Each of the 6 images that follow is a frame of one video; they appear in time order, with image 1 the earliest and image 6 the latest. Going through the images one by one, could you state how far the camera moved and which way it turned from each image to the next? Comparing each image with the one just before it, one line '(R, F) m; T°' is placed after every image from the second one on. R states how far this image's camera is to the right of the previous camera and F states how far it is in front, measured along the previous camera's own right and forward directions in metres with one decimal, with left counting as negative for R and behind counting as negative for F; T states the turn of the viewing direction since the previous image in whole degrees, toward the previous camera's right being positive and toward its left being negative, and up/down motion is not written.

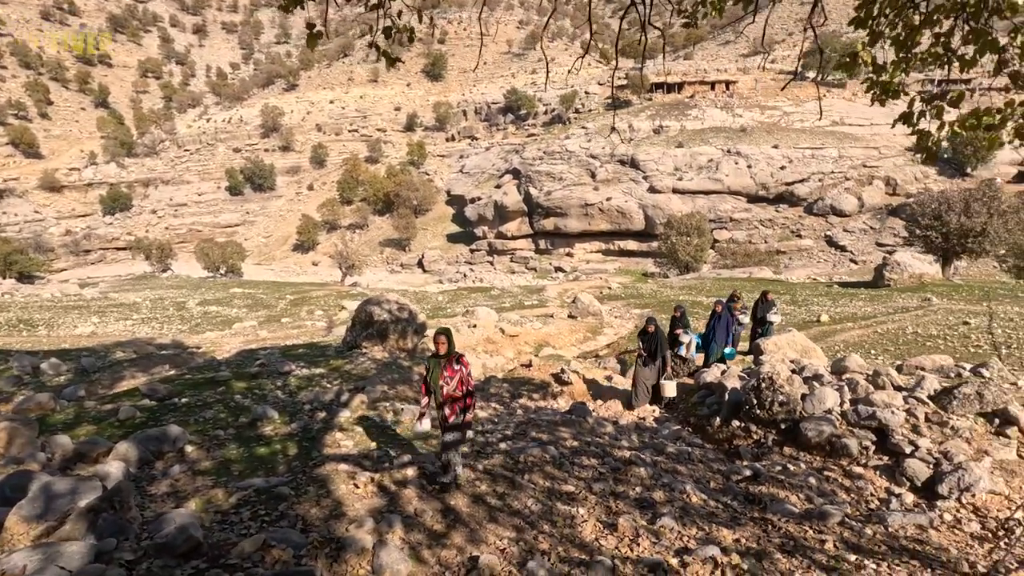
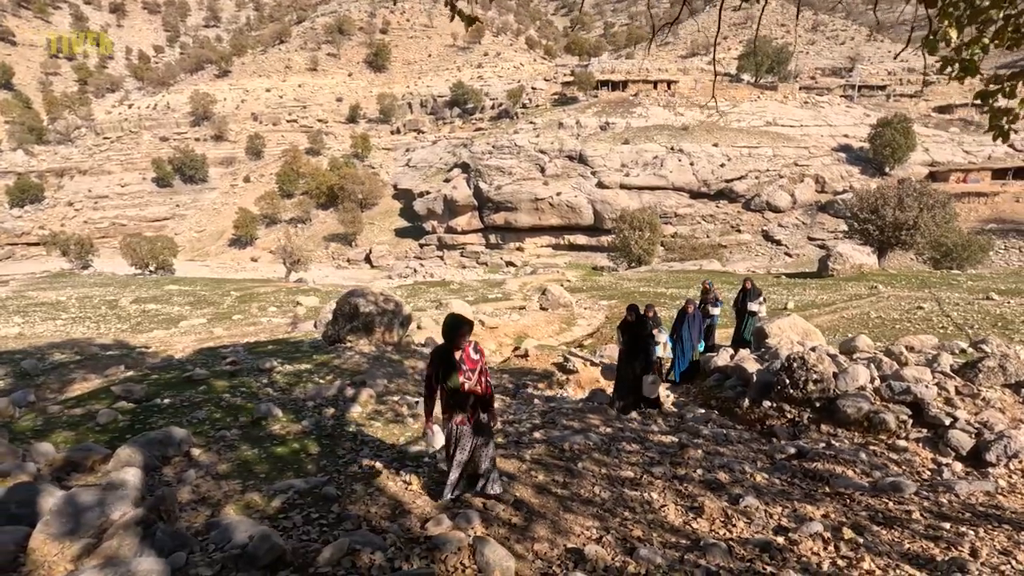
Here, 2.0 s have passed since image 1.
(-1.0, +0.3) m; +6°
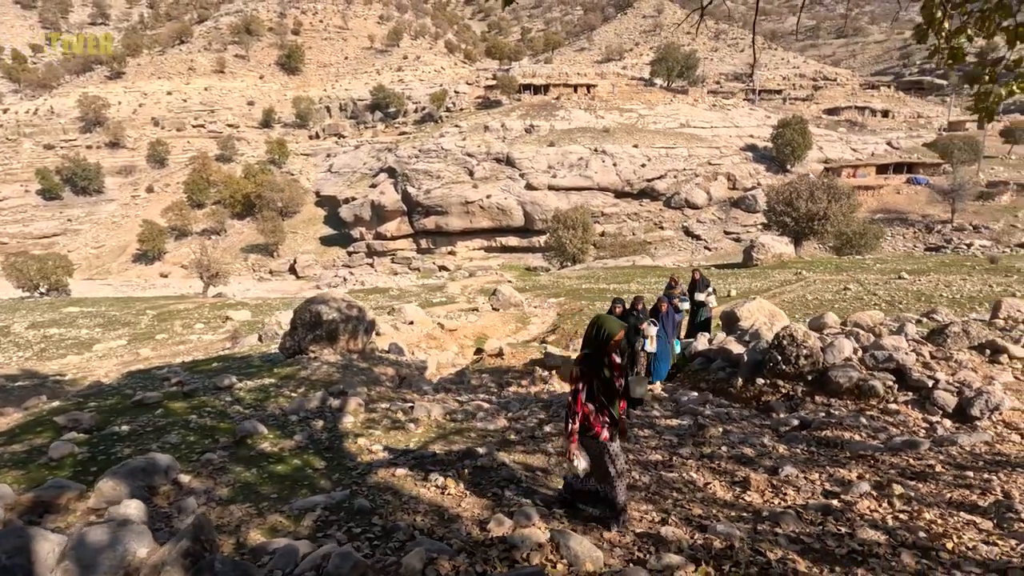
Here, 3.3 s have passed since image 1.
(-0.8, +0.2) m; +8°
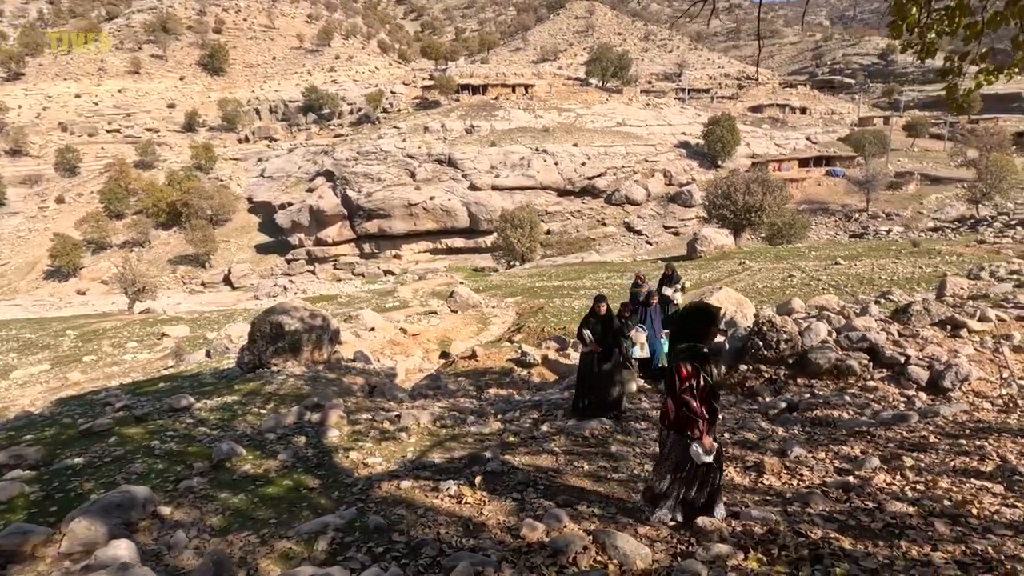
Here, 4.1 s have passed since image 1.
(-0.5, +0.1) m; +6°
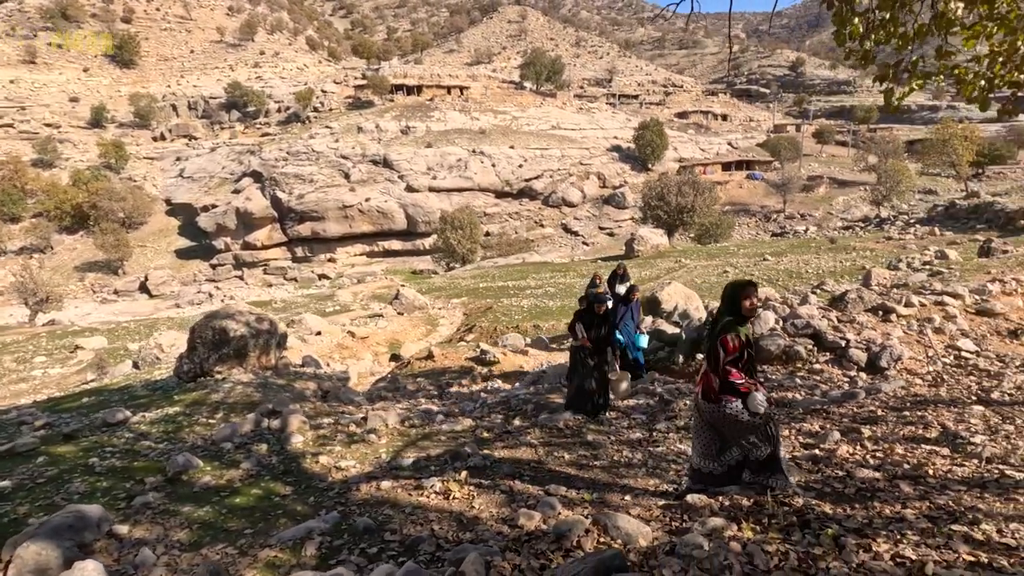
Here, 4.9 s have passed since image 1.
(-0.4, 0.0) m; +7°
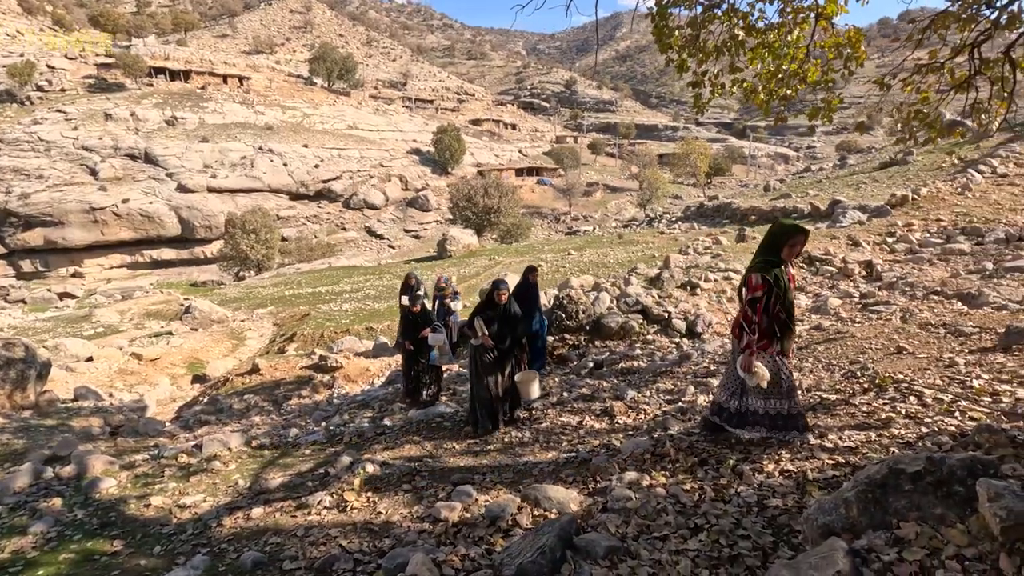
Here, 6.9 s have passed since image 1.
(-0.6, +0.2) m; +21°
